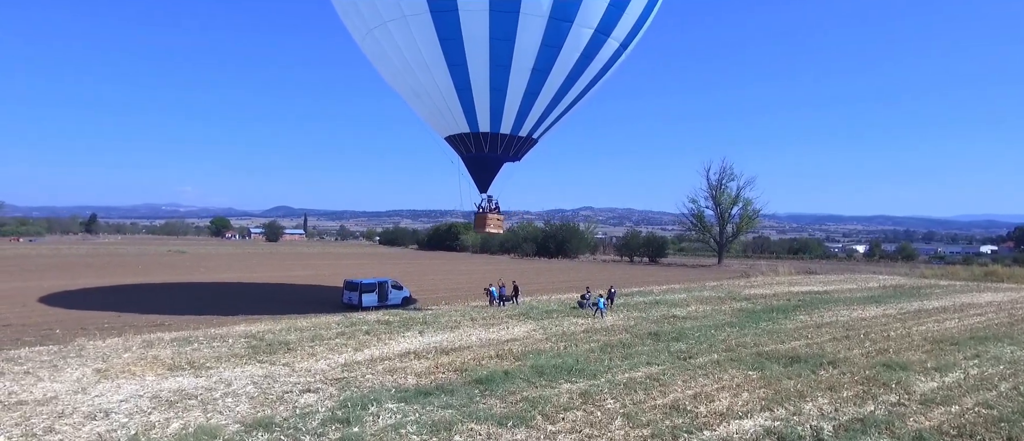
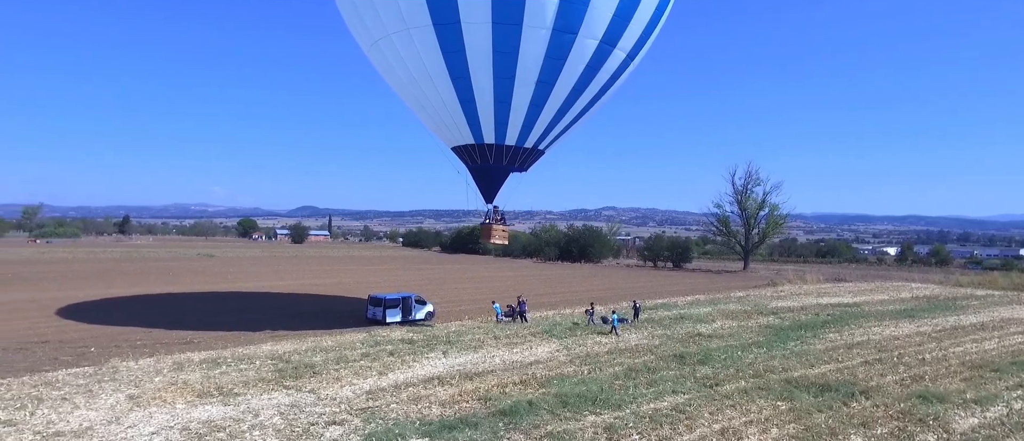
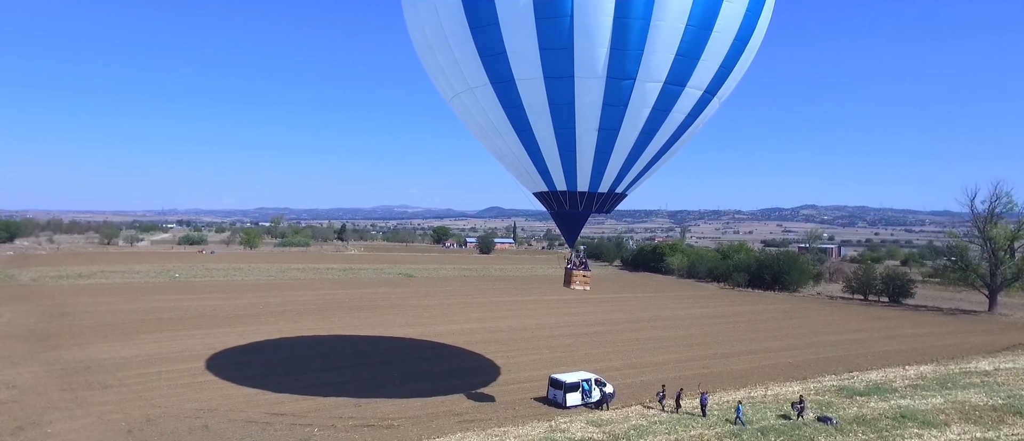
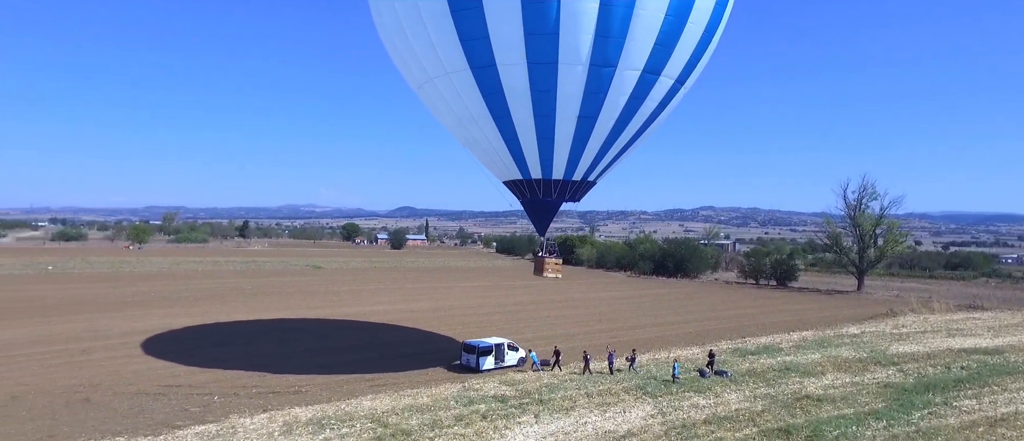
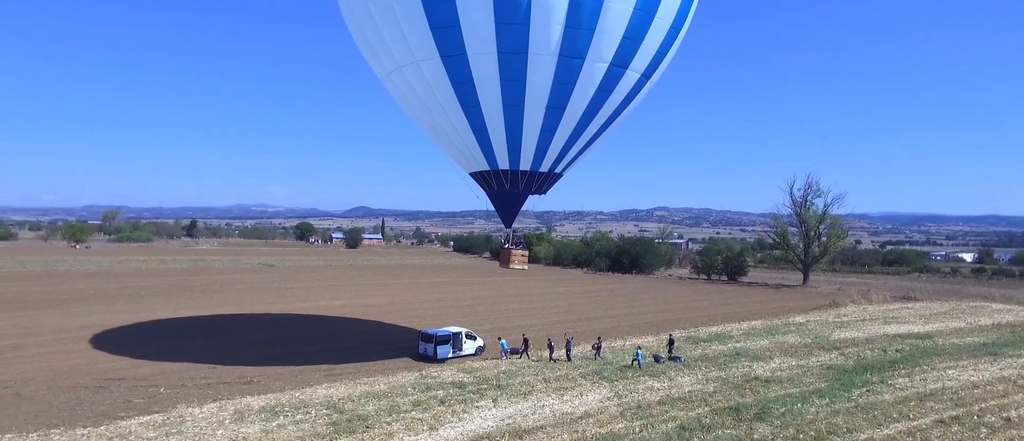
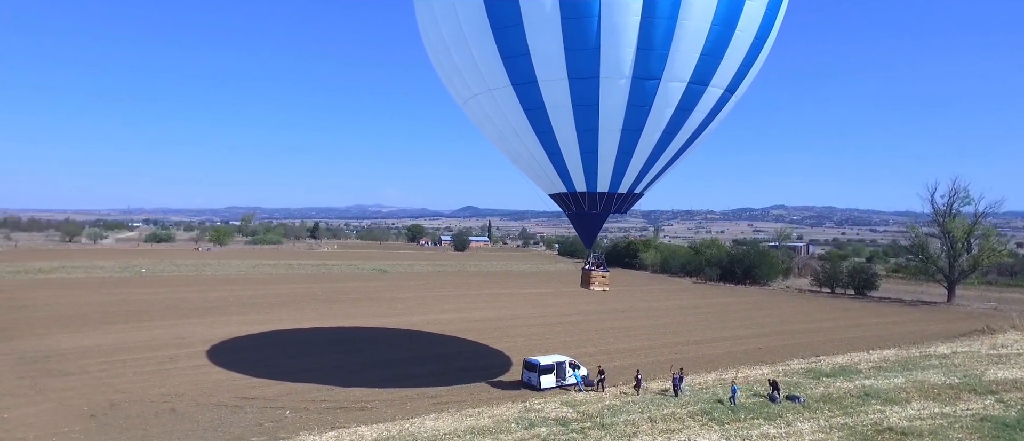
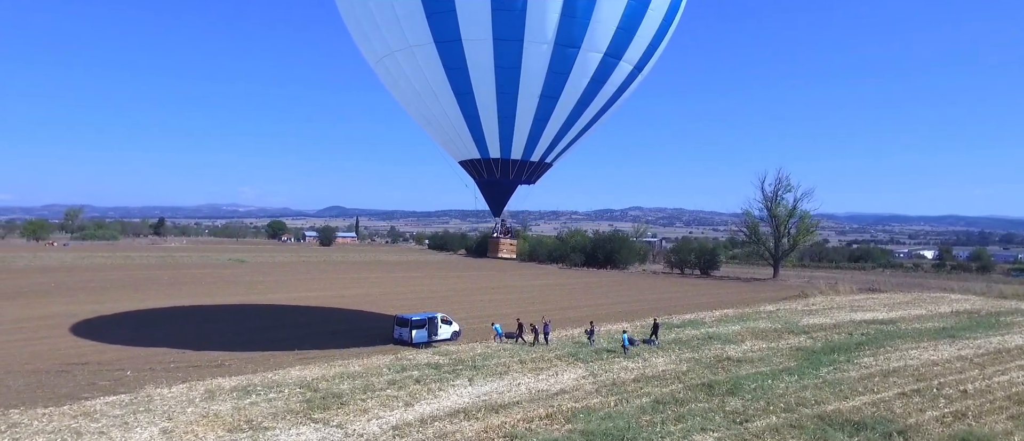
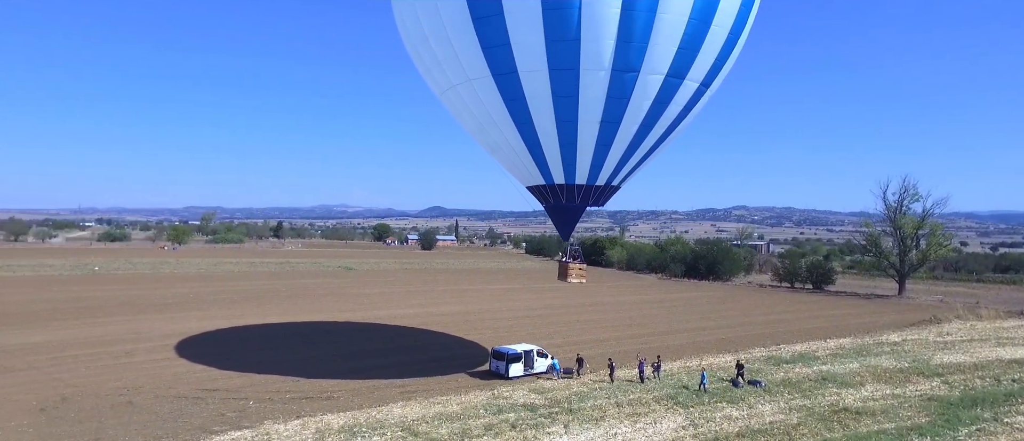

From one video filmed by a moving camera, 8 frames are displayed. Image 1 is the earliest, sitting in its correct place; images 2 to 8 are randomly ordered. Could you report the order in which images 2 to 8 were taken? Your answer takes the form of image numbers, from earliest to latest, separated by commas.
2, 7, 5, 4, 8, 6, 3
